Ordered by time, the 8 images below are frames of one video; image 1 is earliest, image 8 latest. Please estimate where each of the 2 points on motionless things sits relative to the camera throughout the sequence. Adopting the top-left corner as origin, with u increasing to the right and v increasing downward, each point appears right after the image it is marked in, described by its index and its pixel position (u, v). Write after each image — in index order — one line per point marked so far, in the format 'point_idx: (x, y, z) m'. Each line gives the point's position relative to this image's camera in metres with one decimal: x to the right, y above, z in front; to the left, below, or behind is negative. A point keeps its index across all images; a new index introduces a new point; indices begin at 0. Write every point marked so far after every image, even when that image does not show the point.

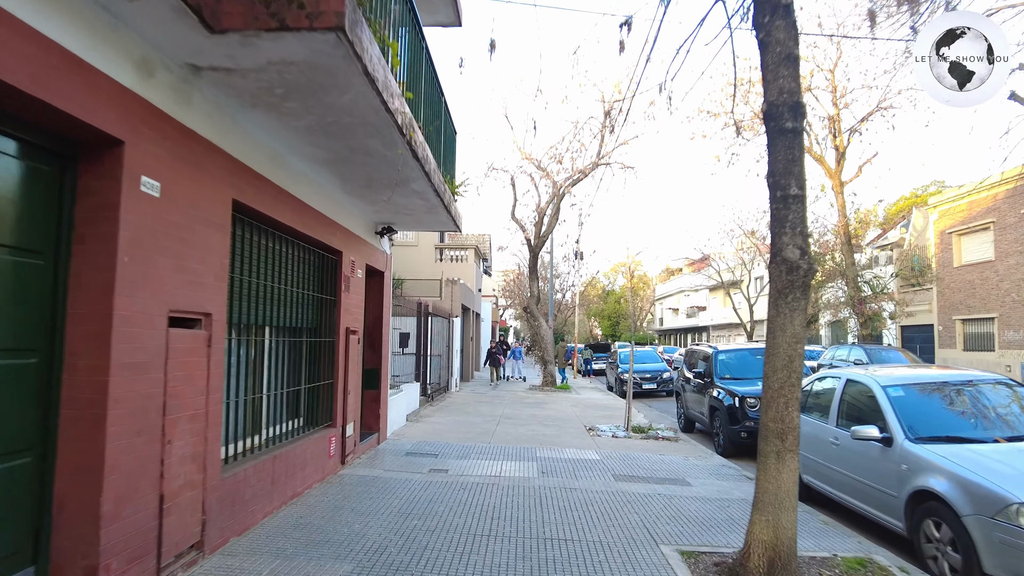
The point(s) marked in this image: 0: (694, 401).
0: (+3.2, -2.0, +11.6) m
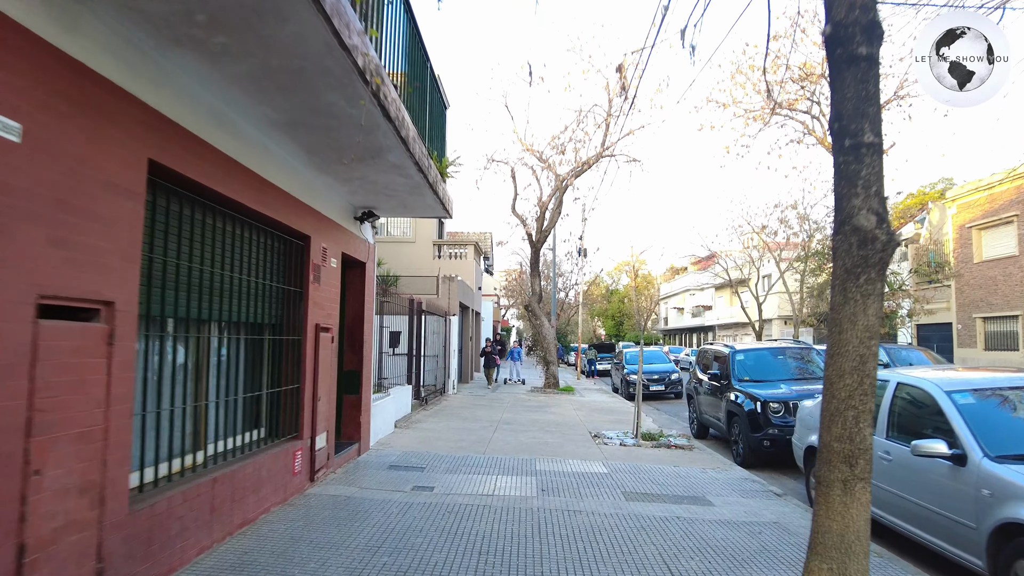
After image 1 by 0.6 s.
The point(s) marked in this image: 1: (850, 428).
0: (+3.2, -1.9, +10.6) m
1: (+1.5, -0.6, +2.9) m
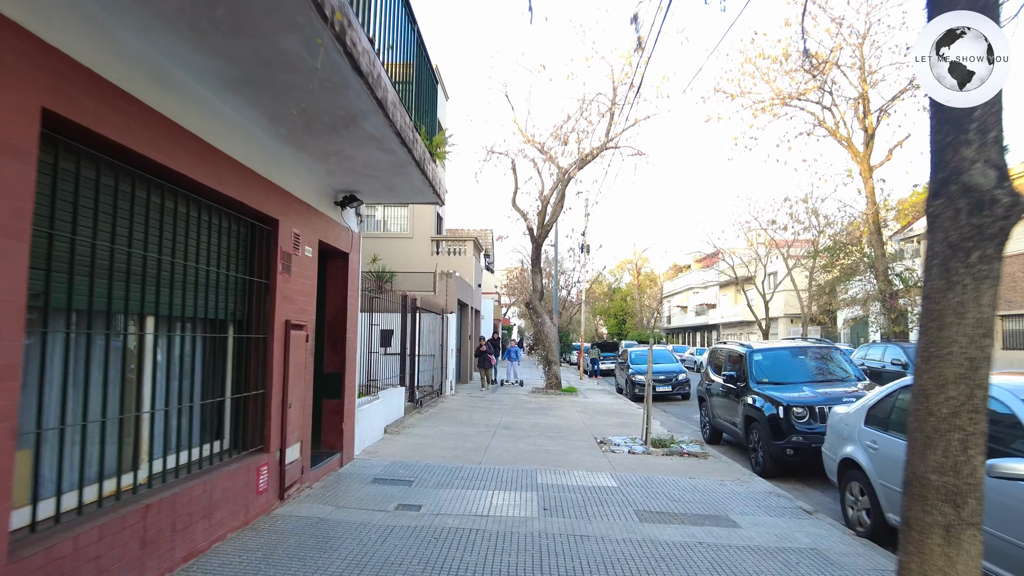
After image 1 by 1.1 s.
0: (+3.2, -1.8, +9.9) m
1: (+1.5, -0.6, +2.2) m
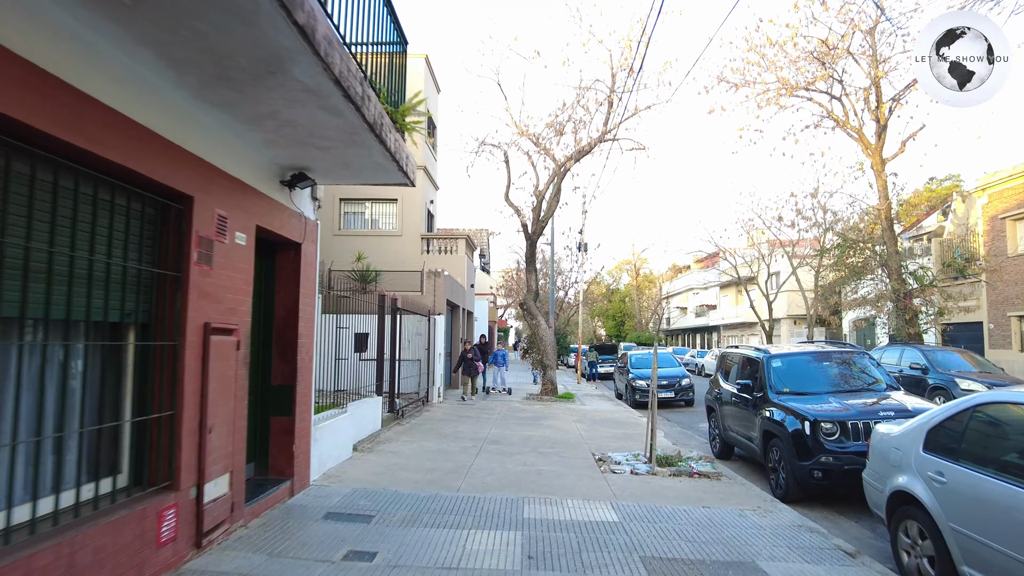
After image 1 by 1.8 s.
0: (+3.0, -1.8, +8.9) m
1: (+1.3, -0.5, +1.1) m
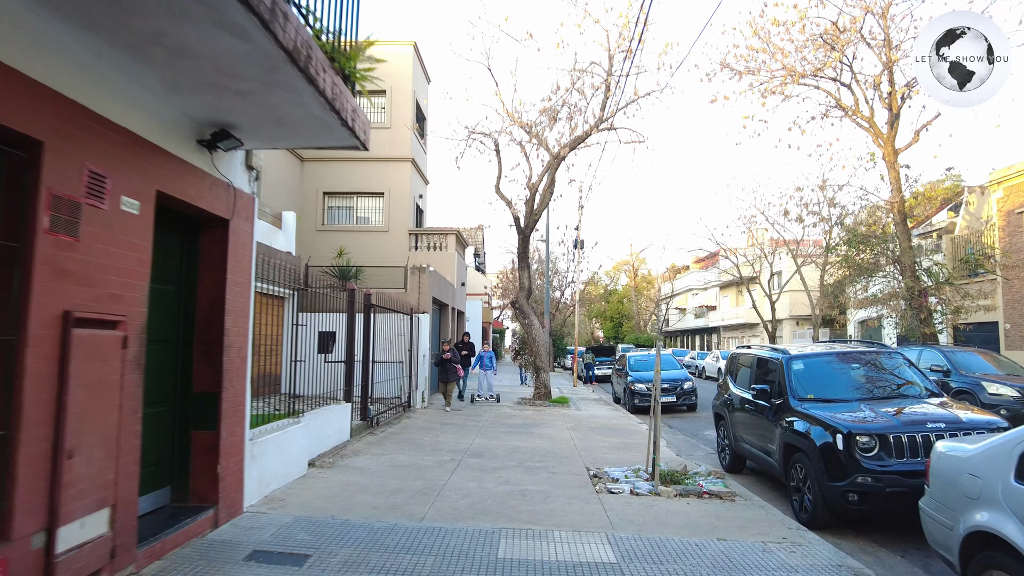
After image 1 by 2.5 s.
0: (+2.8, -1.7, +7.8) m
1: (+1.2, -0.4, +0.1) m
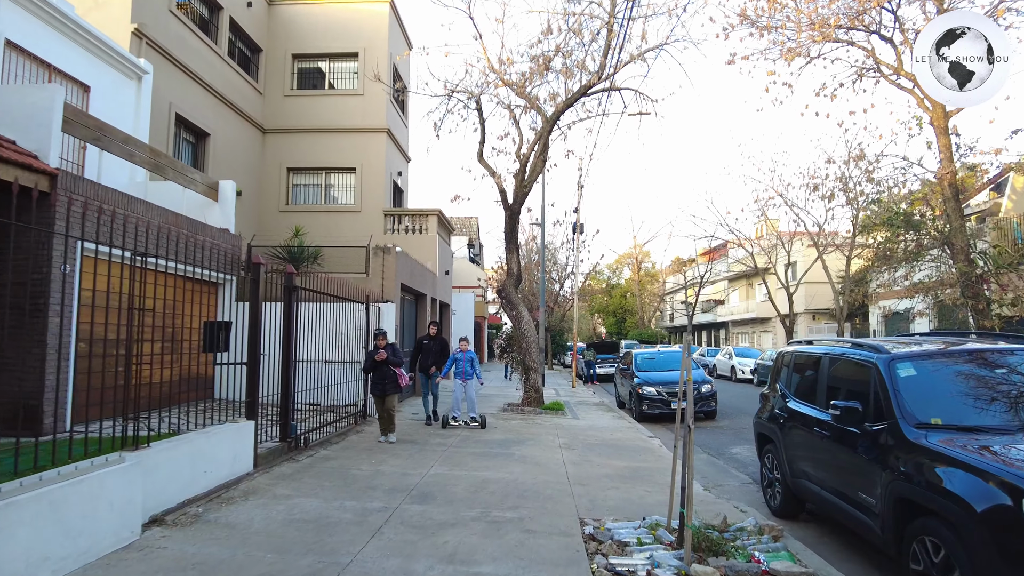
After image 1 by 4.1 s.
0: (+2.5, -1.4, +5.3) m
1: (+0.8, -0.2, -2.4) m
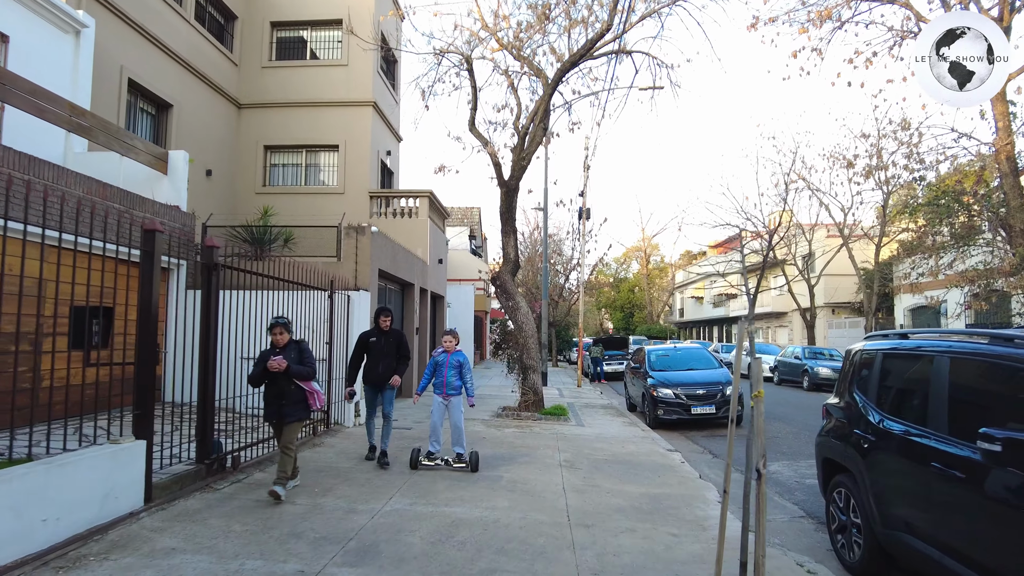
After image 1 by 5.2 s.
0: (+2.3, -1.2, +3.6) m
1: (+0.6, 0.0, -4.1) m
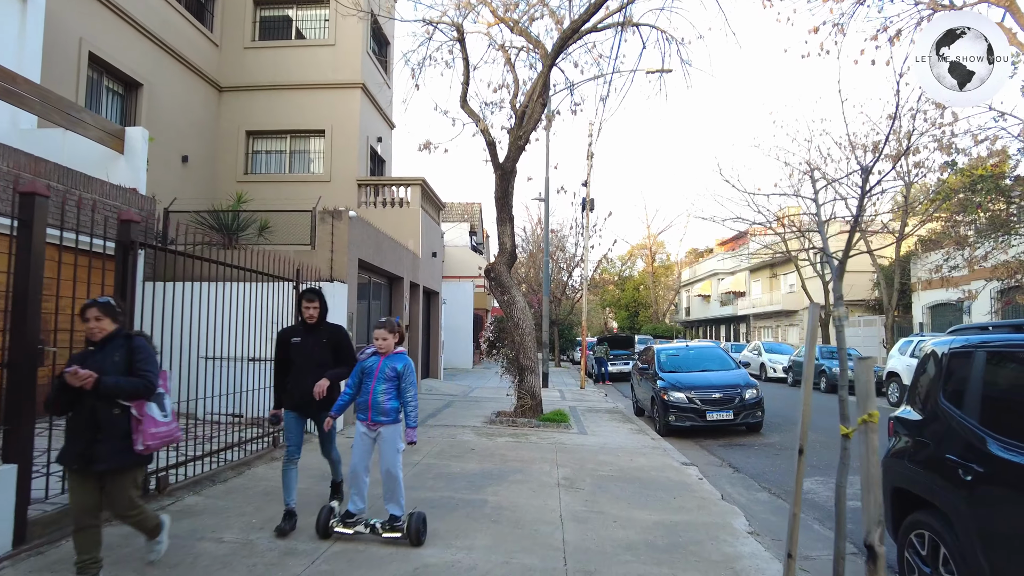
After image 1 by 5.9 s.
0: (+2.2, -1.1, +2.5) m
1: (+0.4, +0.1, -5.2) m
